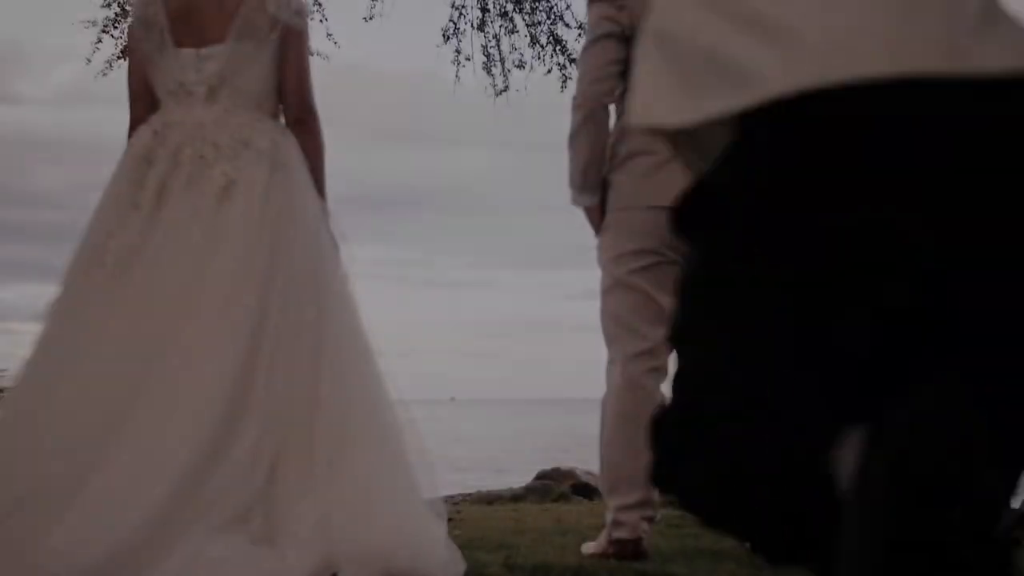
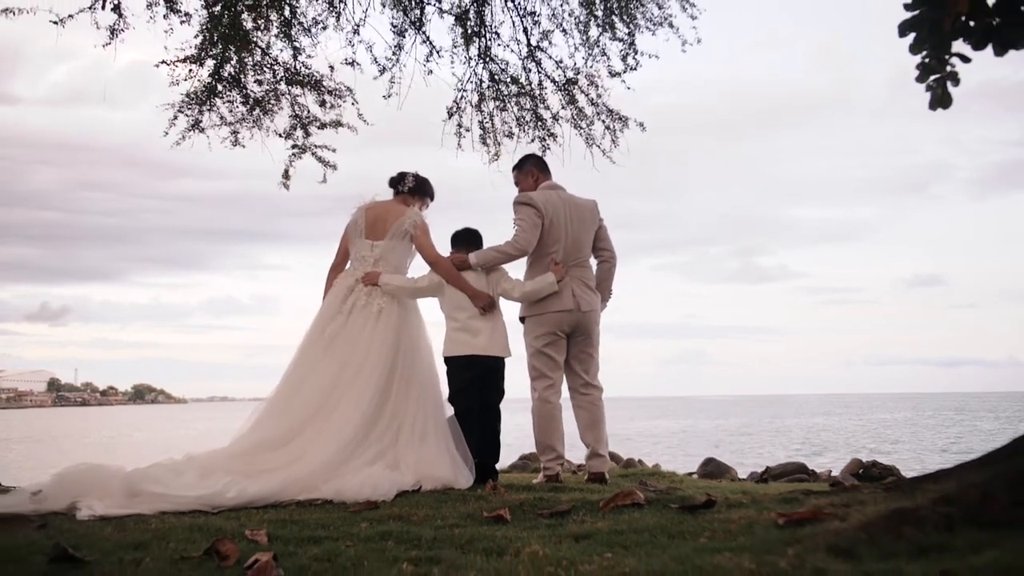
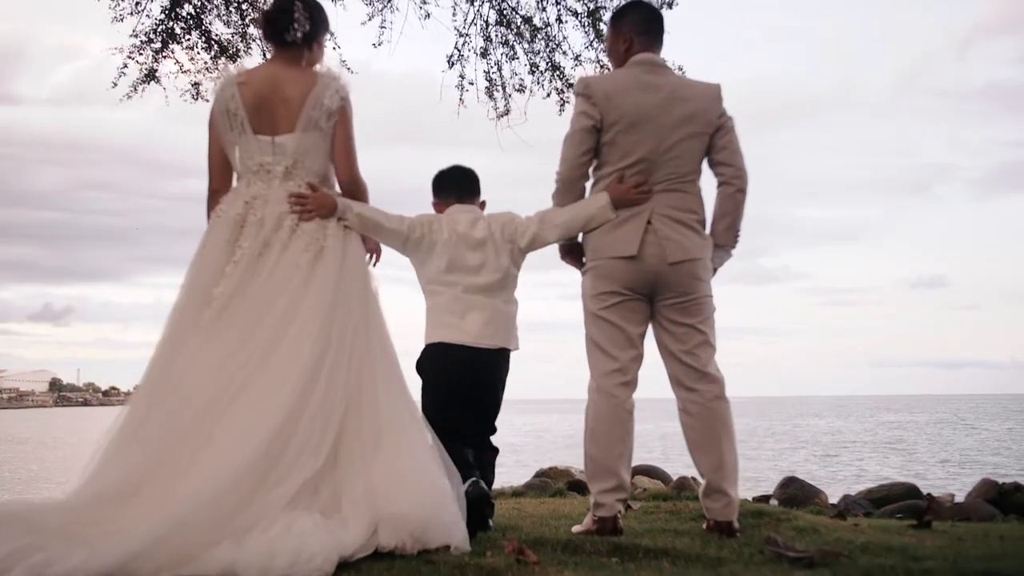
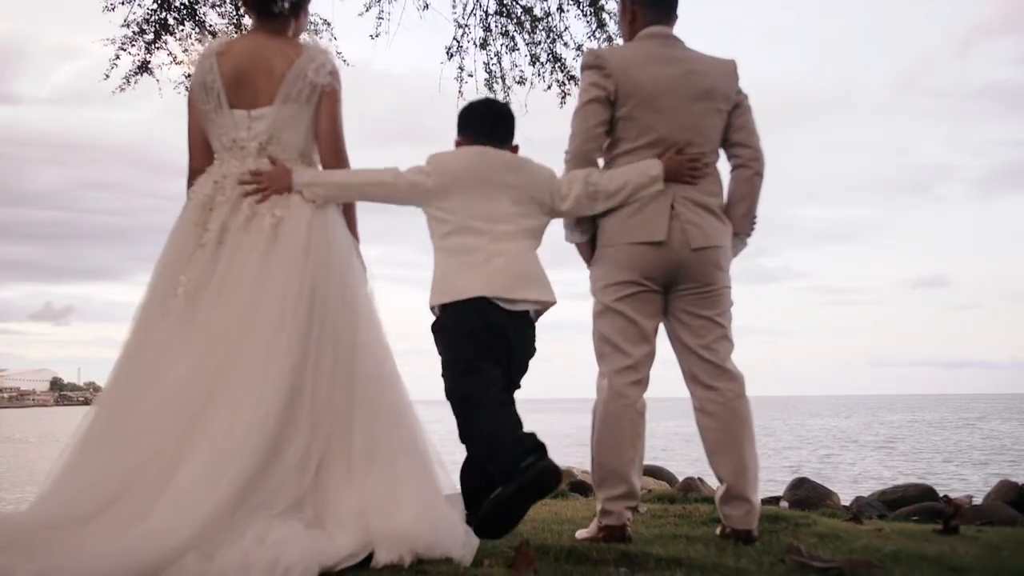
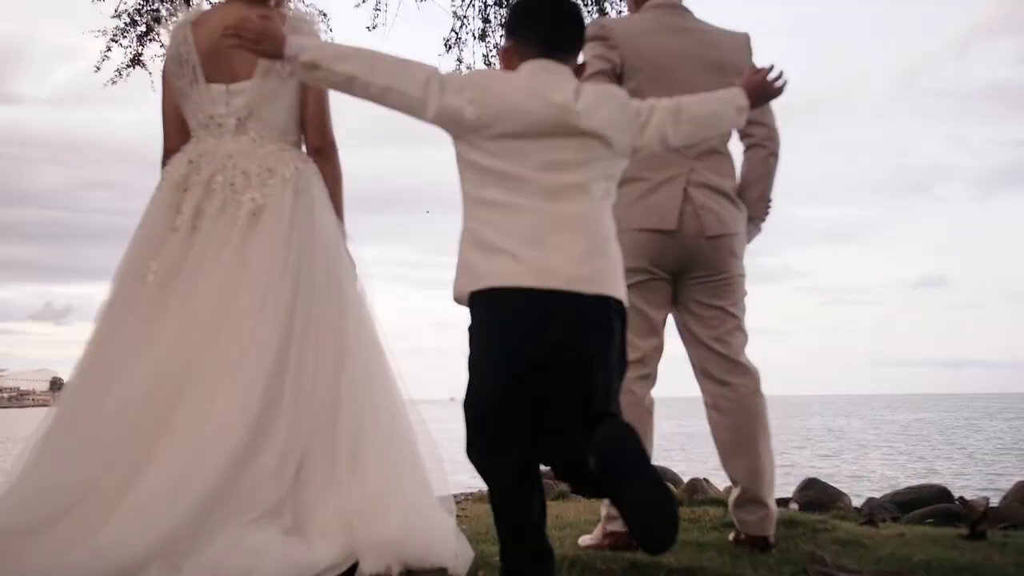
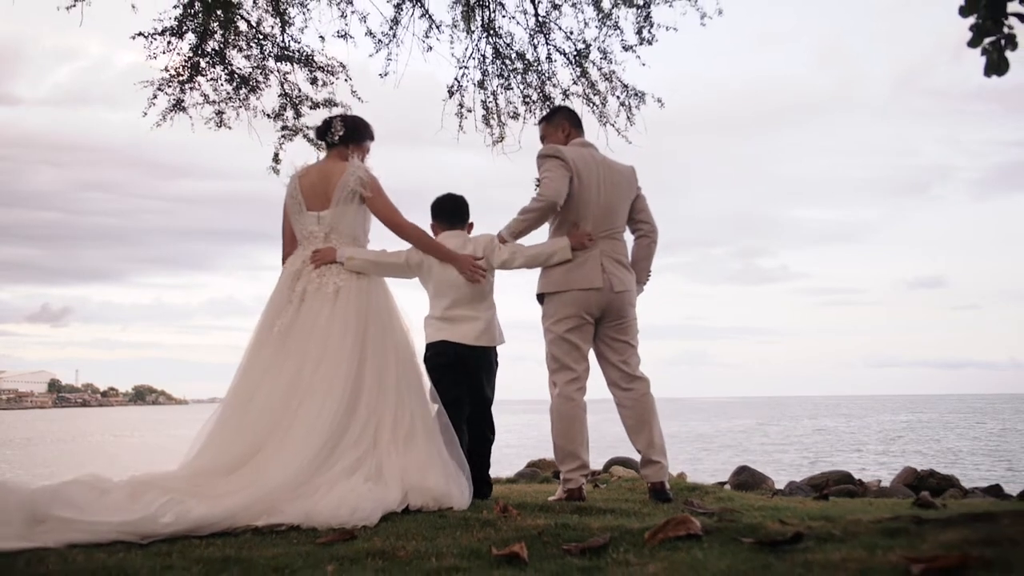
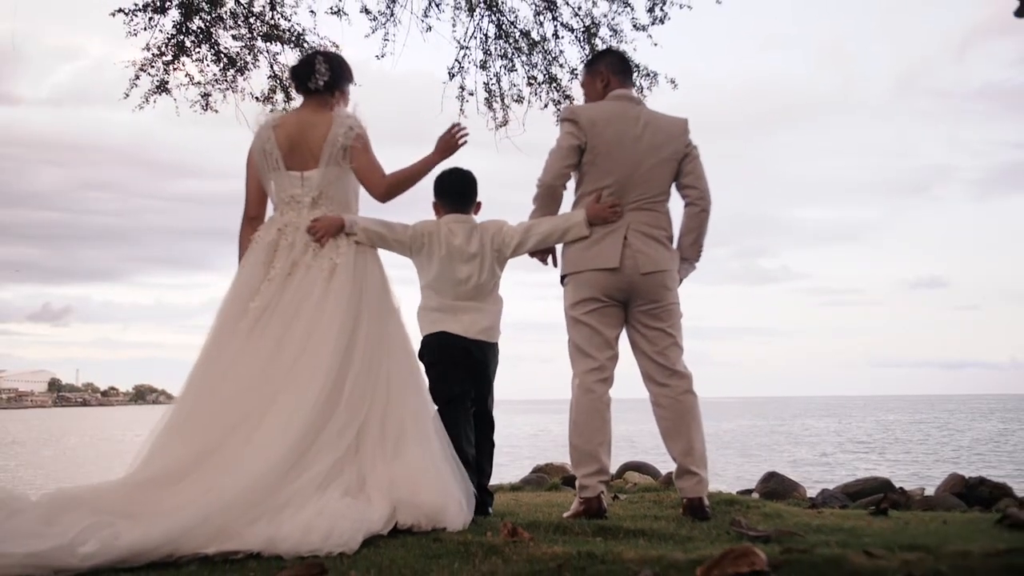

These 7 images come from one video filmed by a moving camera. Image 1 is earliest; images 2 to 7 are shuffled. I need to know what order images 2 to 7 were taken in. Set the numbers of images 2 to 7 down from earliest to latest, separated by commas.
5, 4, 3, 7, 6, 2
